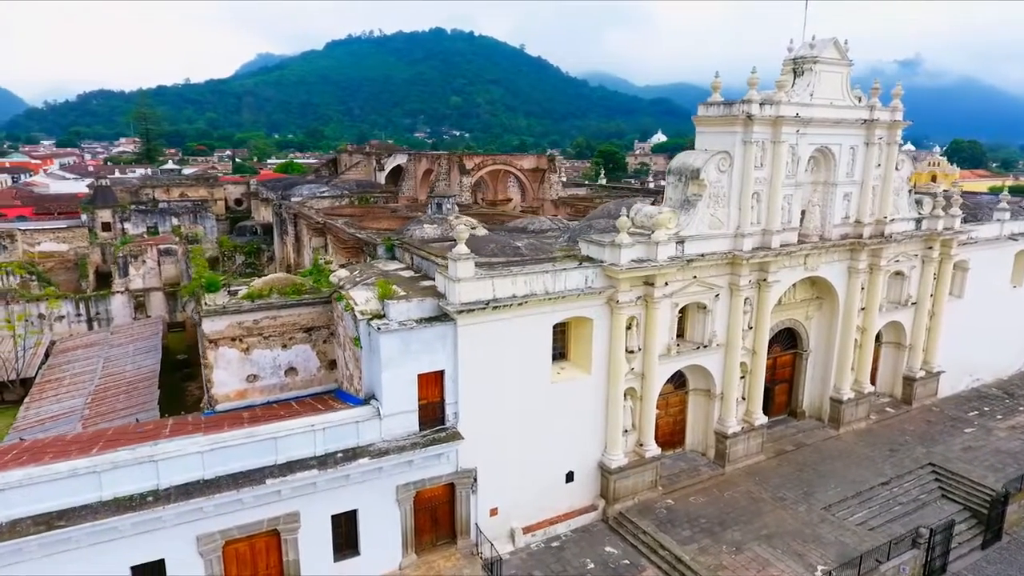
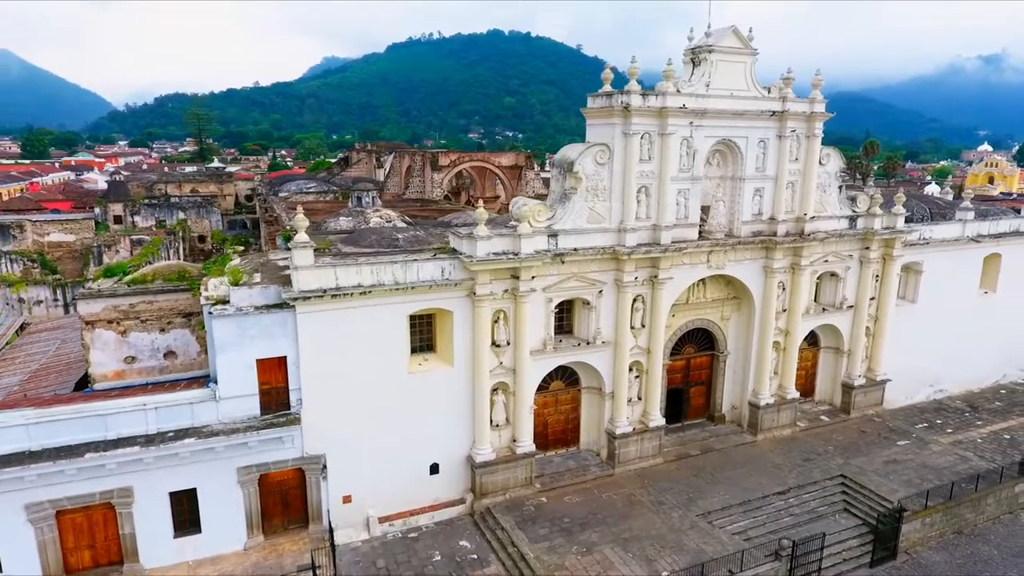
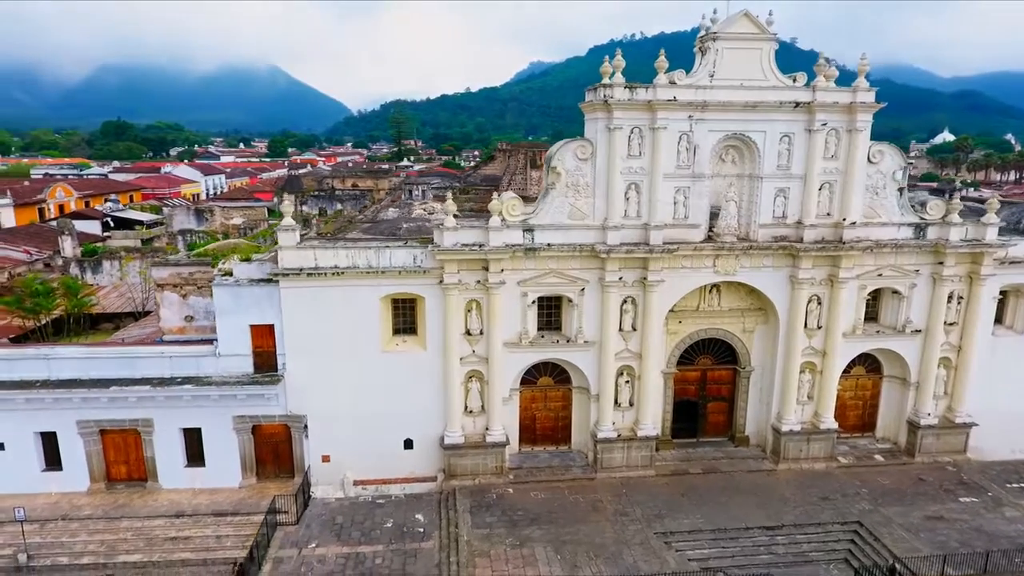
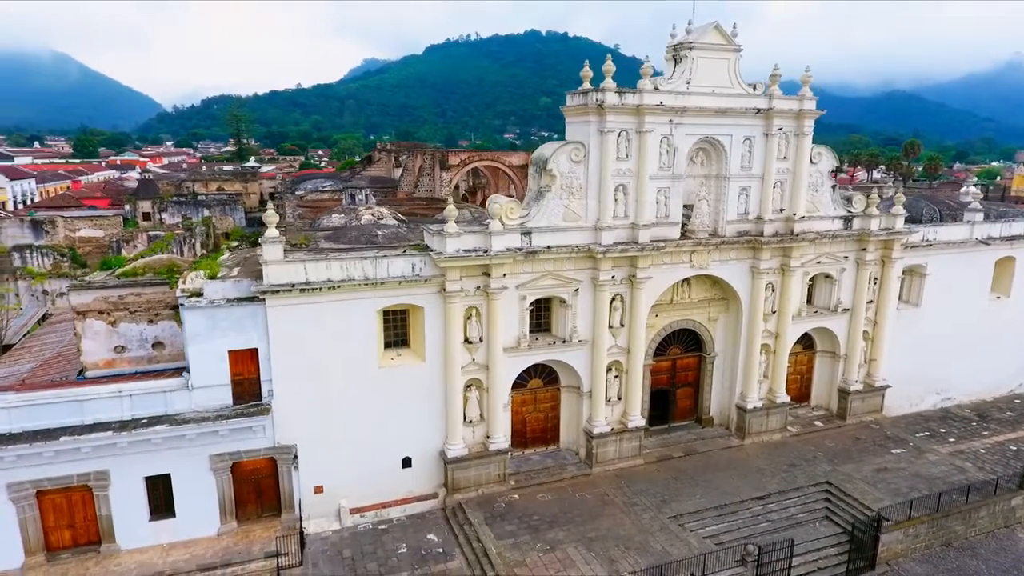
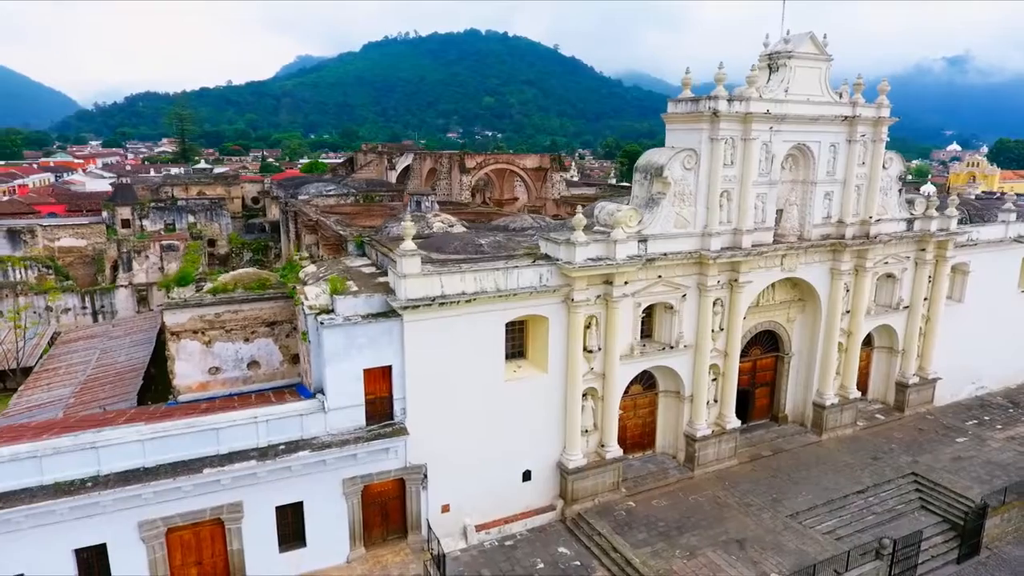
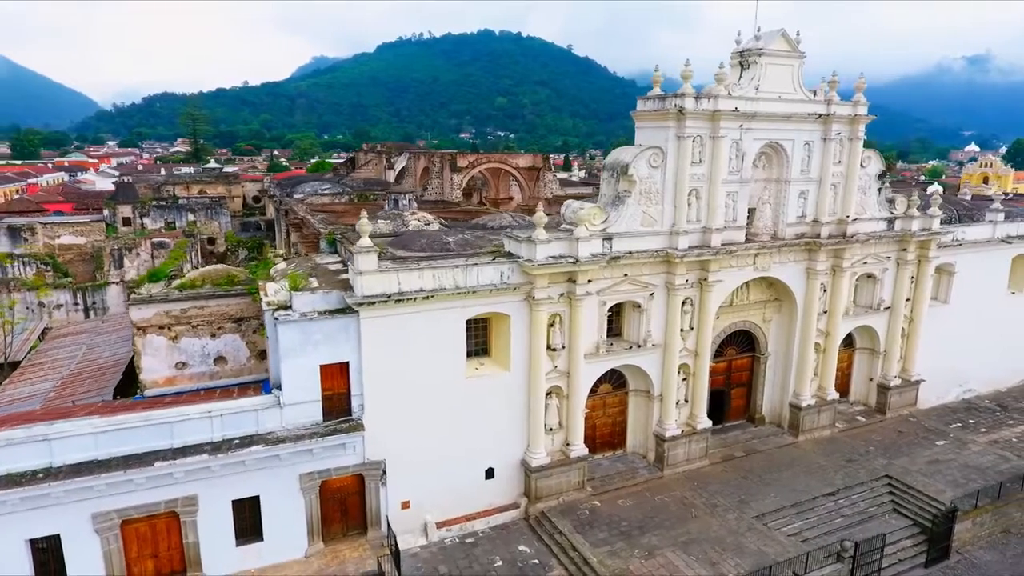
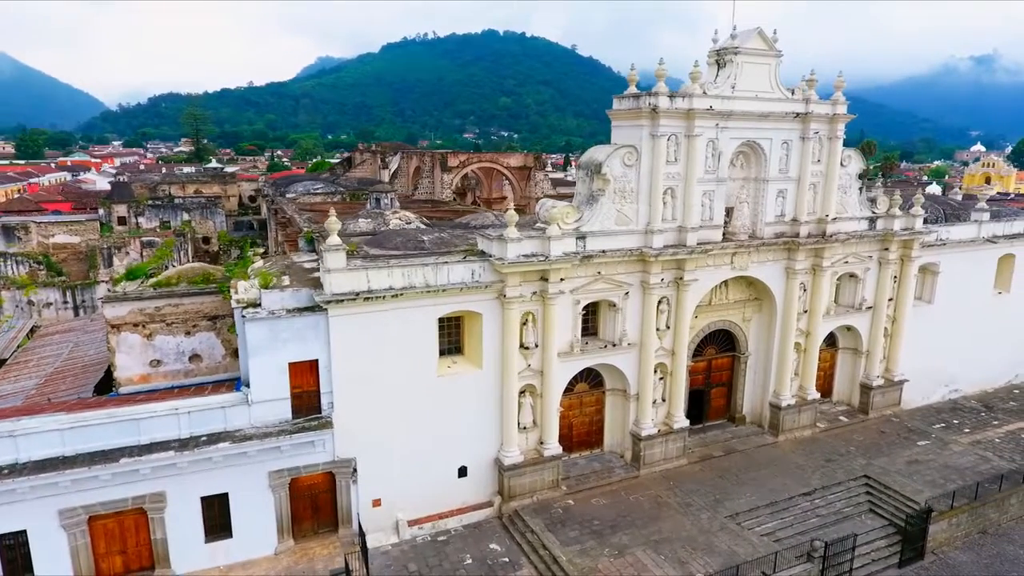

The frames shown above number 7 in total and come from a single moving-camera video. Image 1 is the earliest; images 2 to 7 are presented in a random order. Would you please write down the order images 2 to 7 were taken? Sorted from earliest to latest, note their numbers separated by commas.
5, 6, 7, 2, 4, 3
